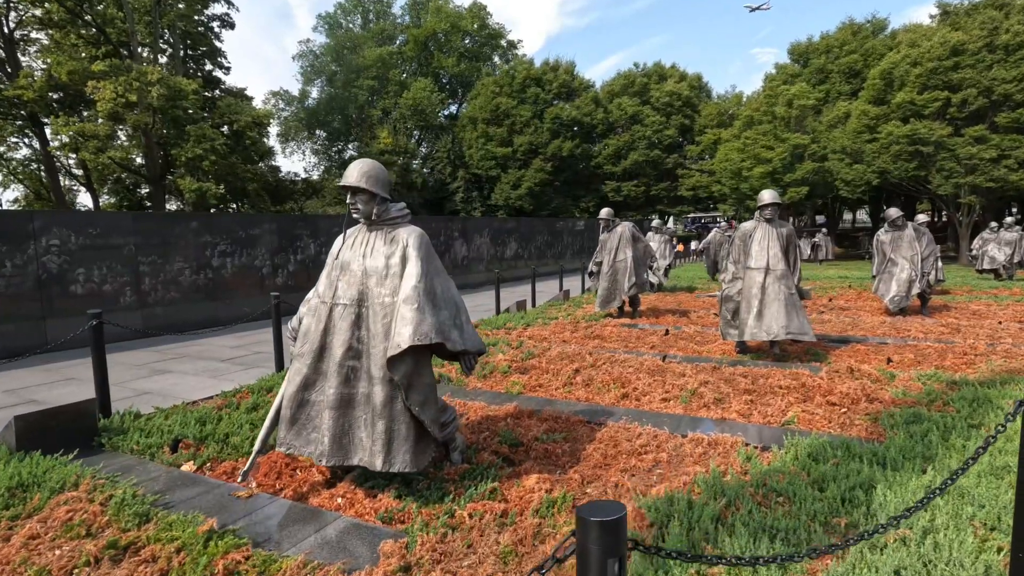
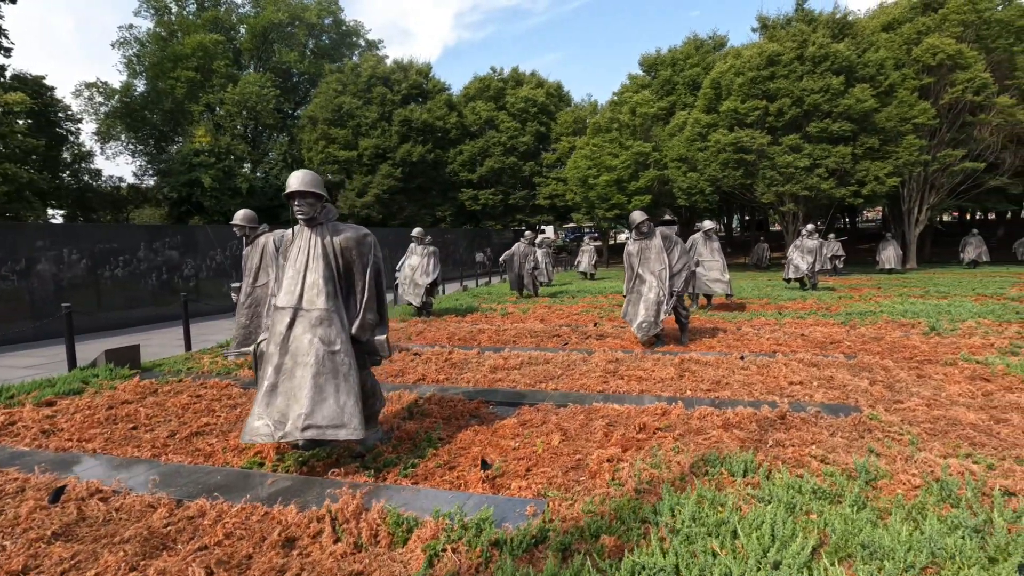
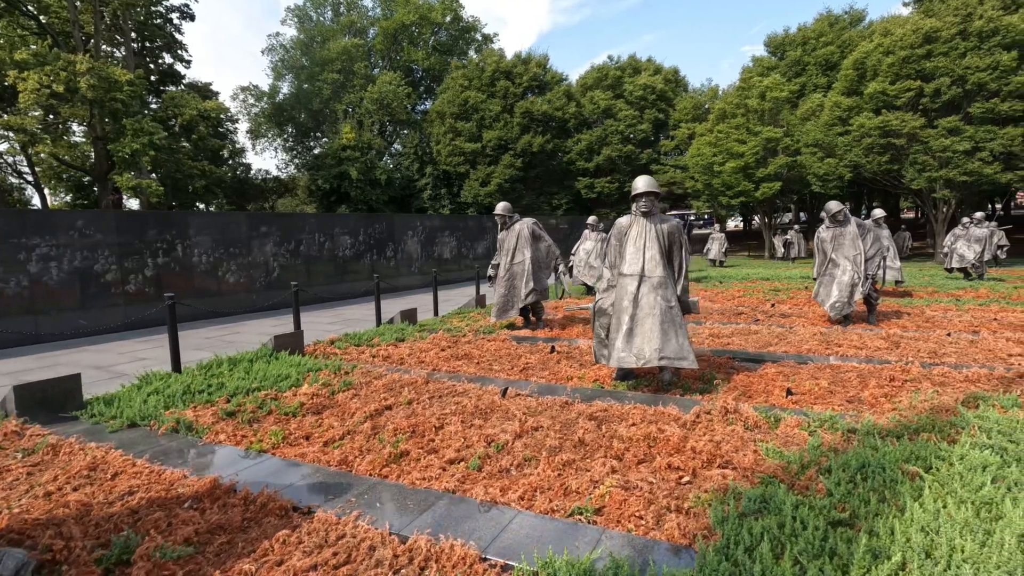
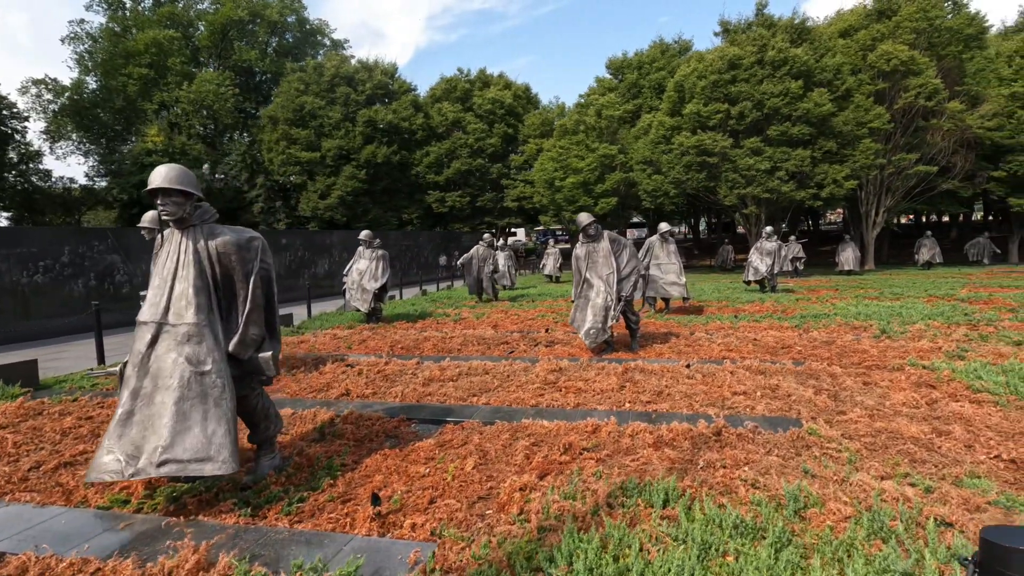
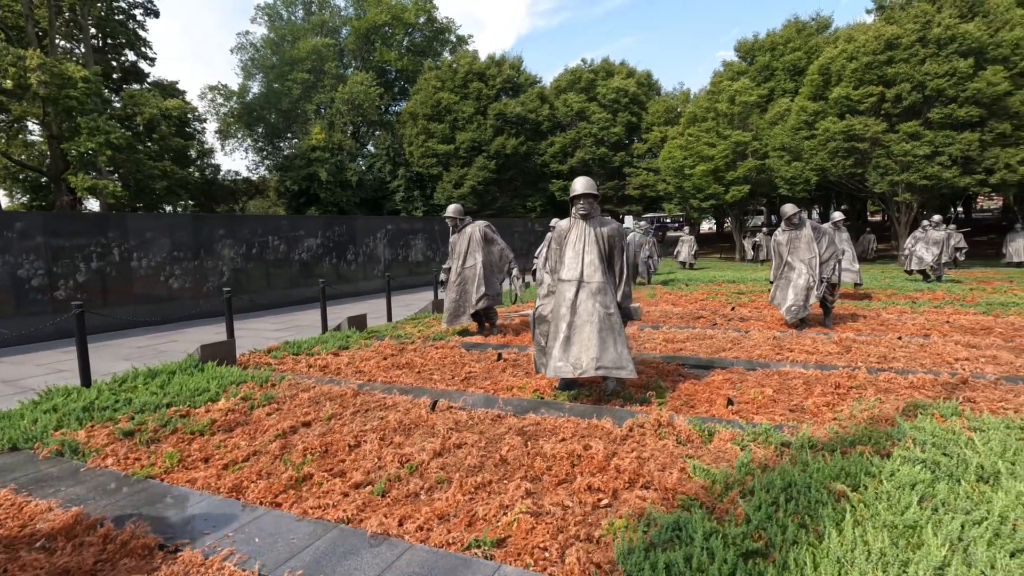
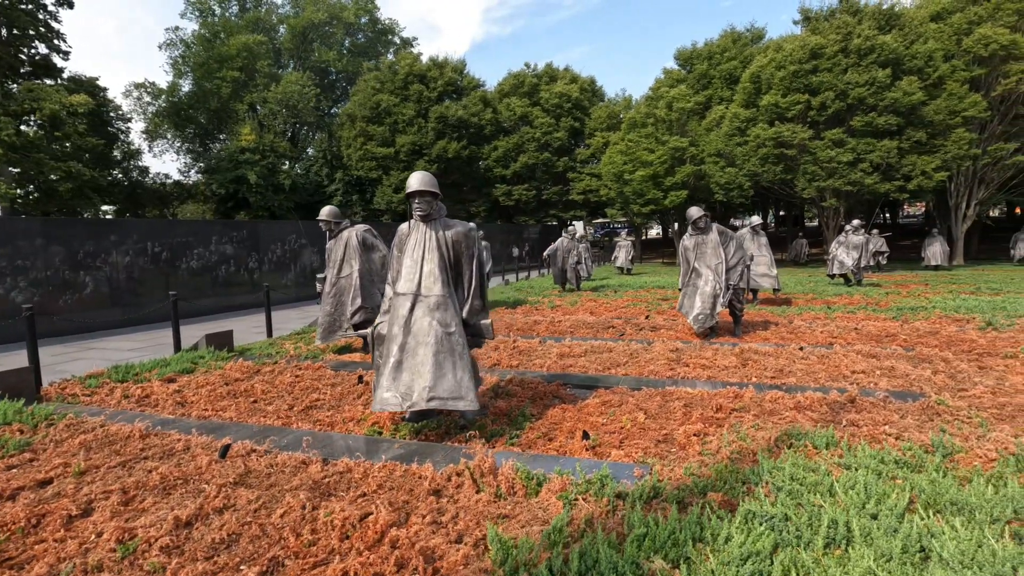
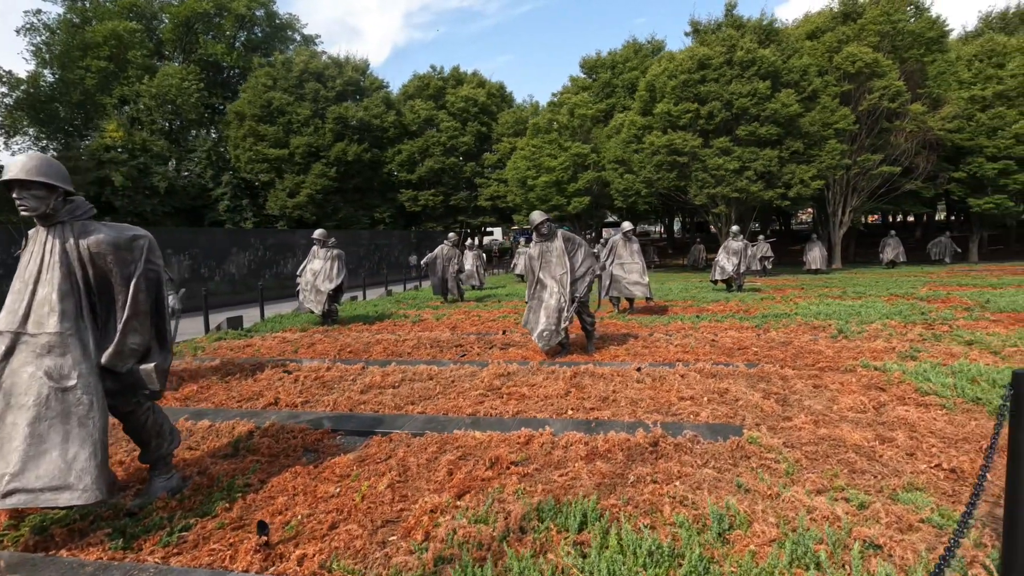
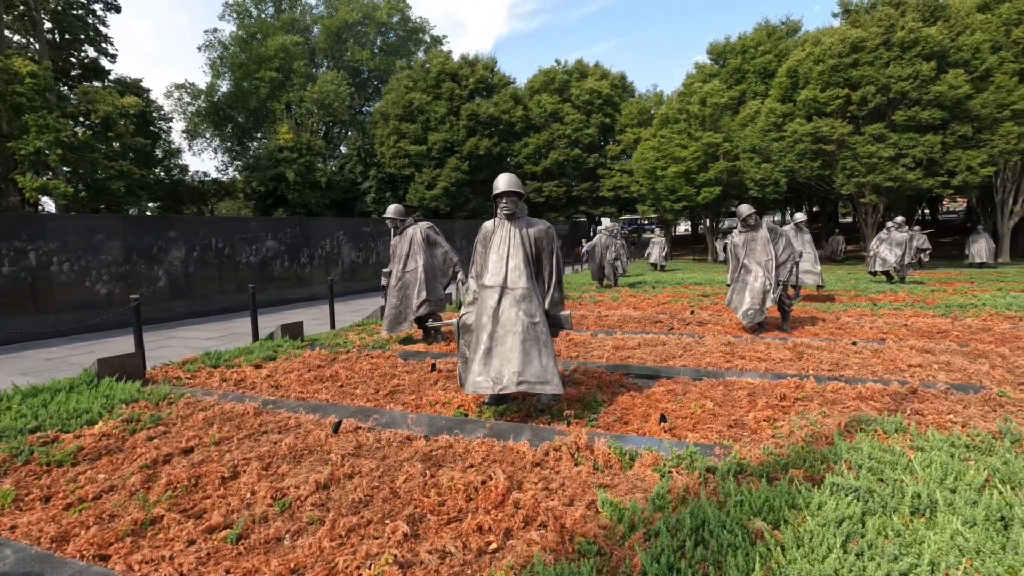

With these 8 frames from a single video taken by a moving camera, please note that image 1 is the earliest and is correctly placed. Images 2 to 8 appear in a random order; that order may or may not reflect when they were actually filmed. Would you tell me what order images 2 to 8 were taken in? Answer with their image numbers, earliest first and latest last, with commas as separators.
3, 5, 8, 6, 2, 4, 7
